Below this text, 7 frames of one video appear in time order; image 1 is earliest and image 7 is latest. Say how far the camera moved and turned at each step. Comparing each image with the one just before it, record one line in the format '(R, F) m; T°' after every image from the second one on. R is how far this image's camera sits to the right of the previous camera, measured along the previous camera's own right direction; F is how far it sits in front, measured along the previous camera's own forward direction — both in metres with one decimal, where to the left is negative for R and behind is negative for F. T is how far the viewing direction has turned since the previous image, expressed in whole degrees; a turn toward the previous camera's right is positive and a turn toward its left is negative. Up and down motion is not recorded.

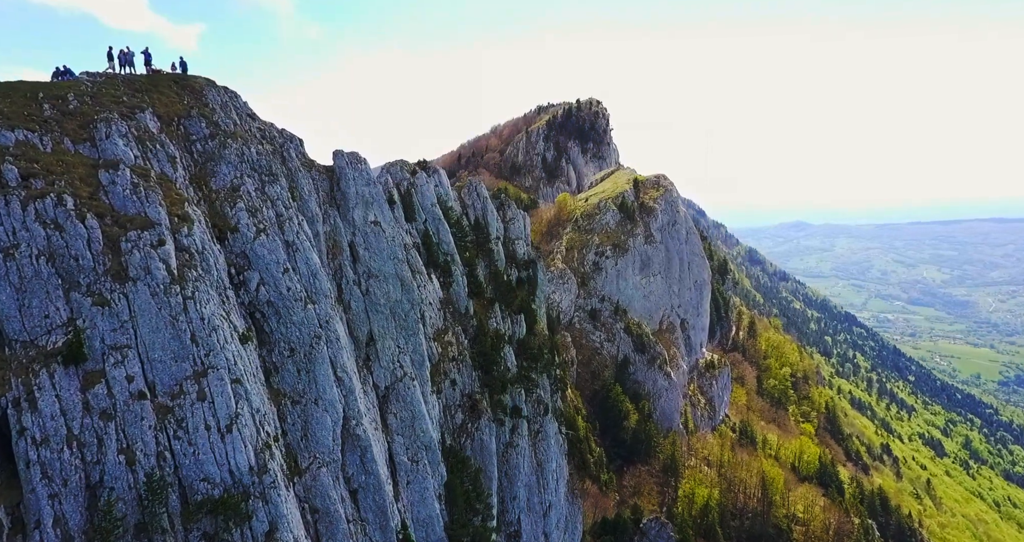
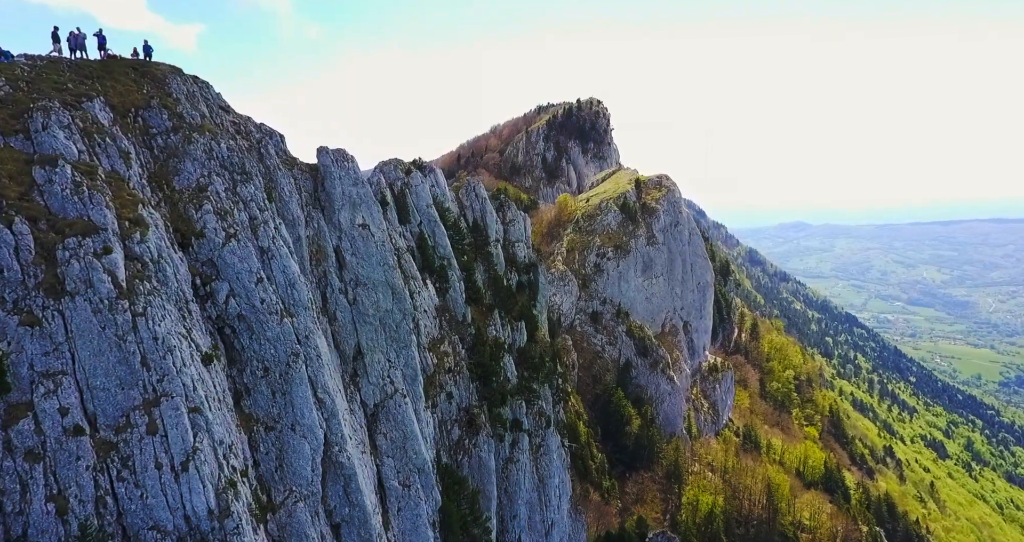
(0.0, +2.3) m; 0°
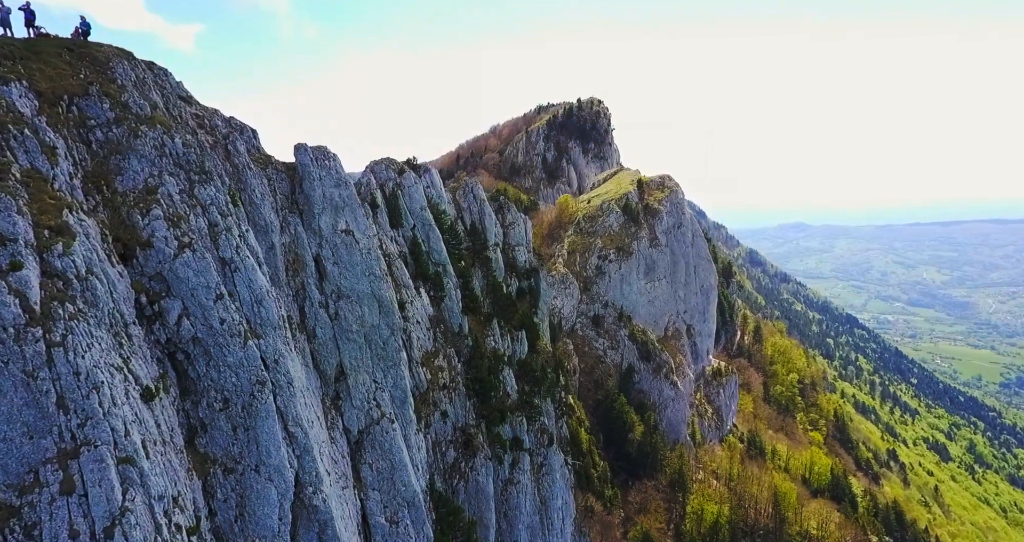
(0.0, +2.7) m; 0°
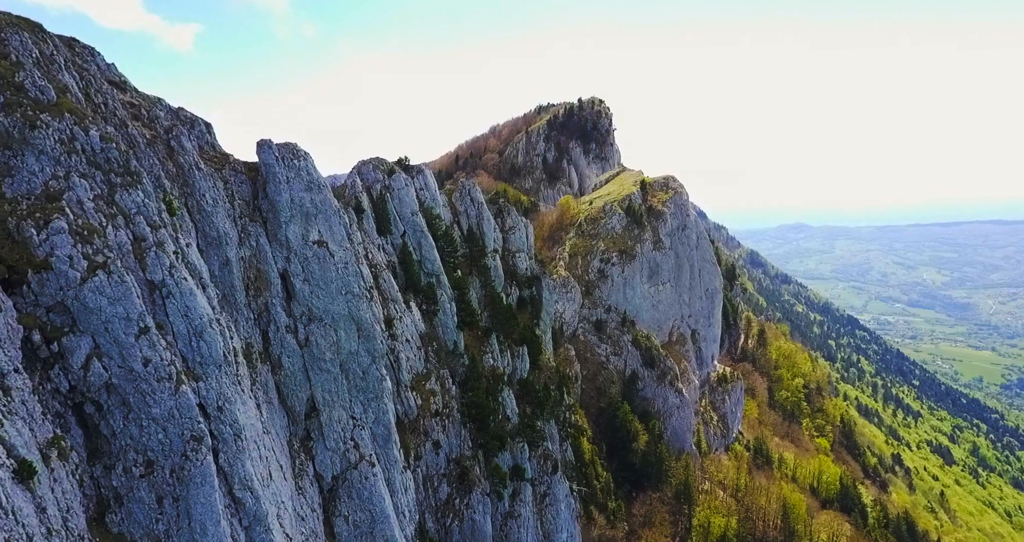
(0.0, +3.4) m; 0°
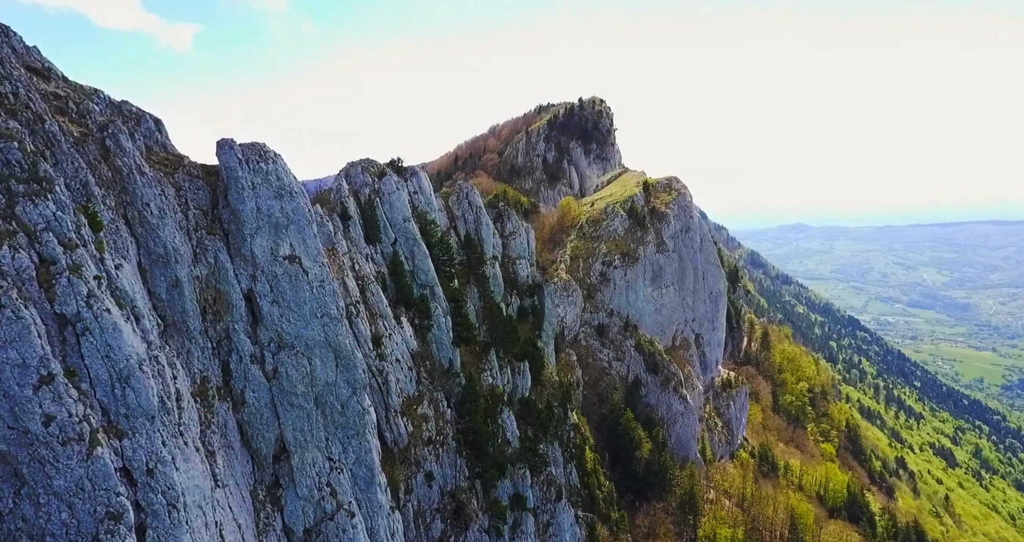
(0.0, +2.7) m; 0°
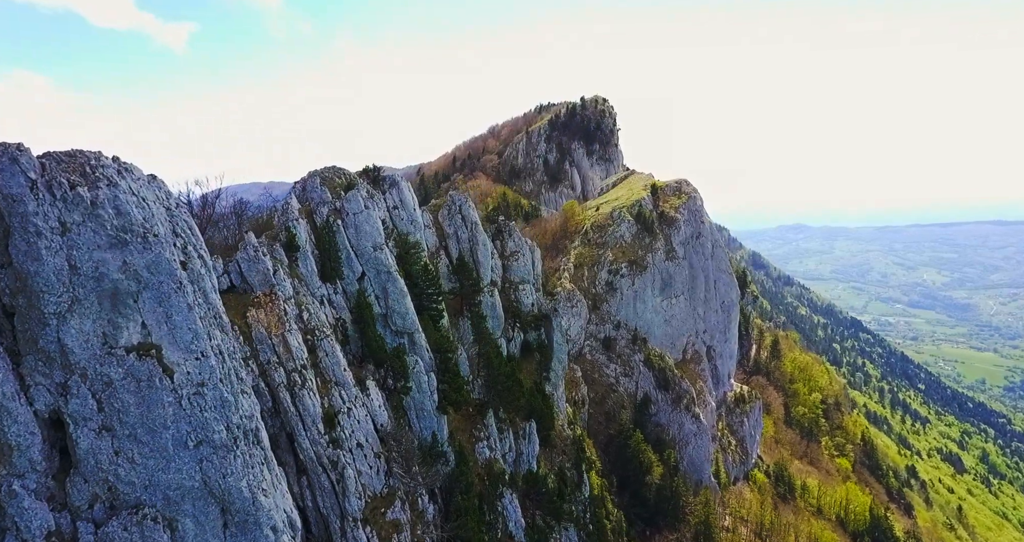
(-0.2, +7.3) m; 0°
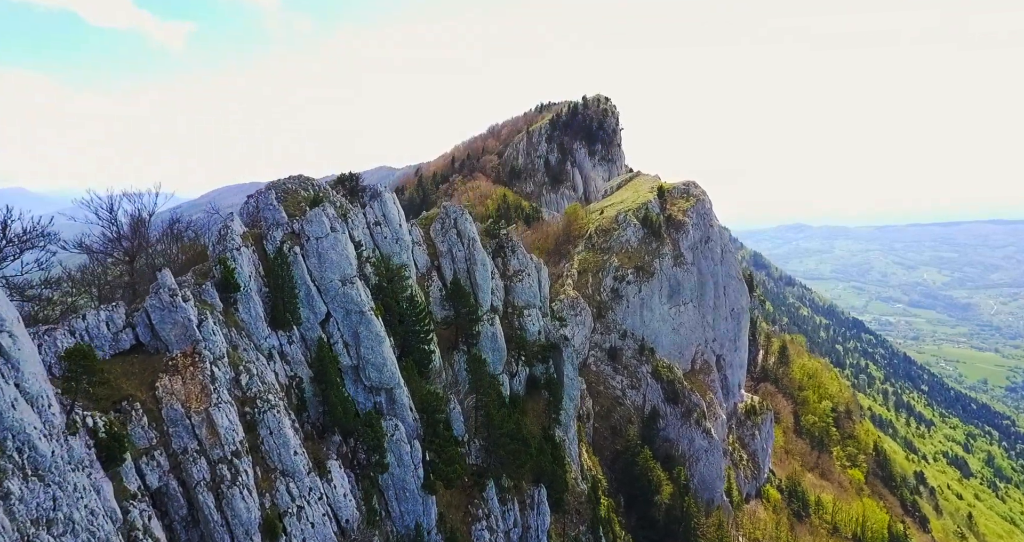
(-0.2, +5.1) m; 0°
